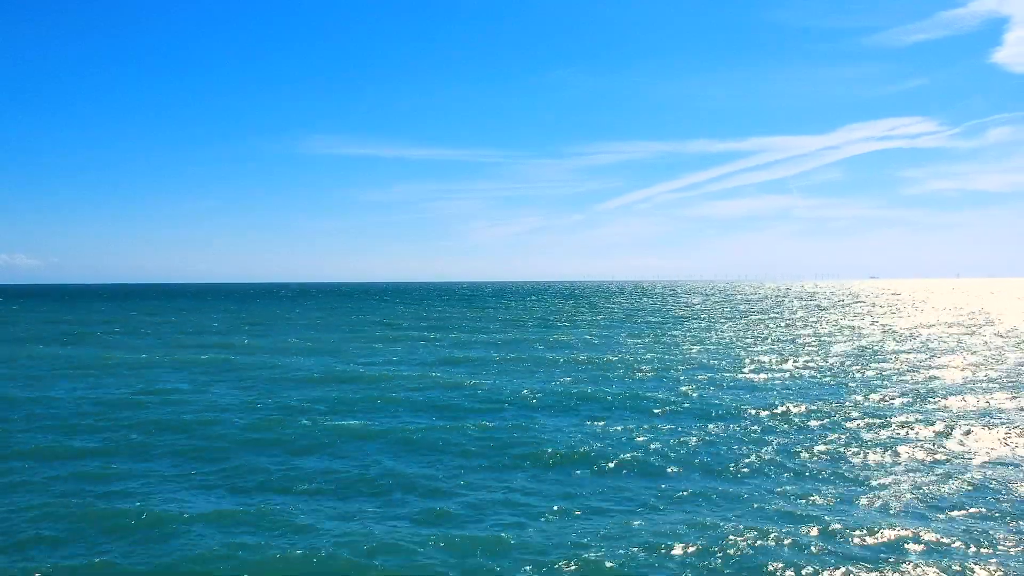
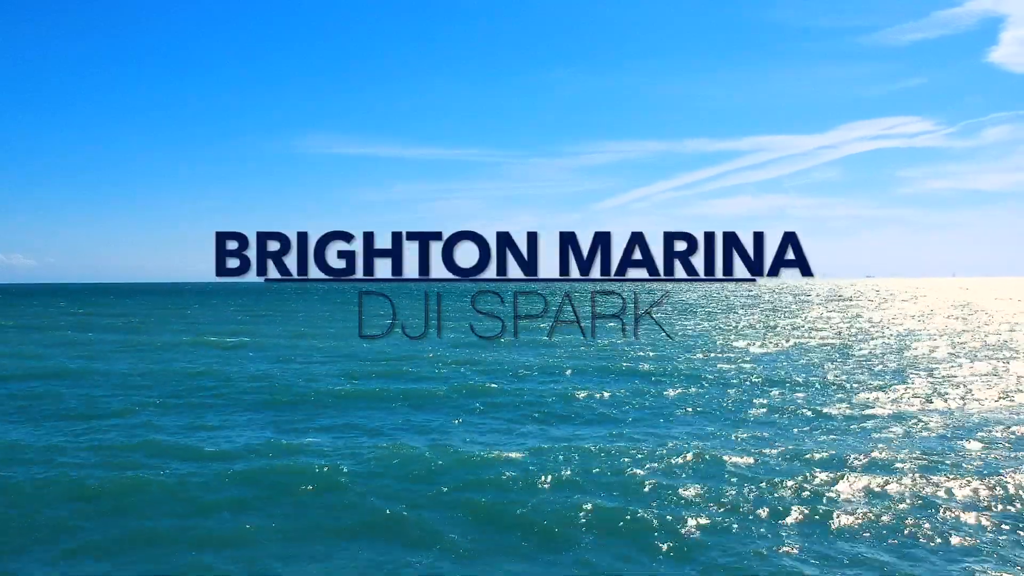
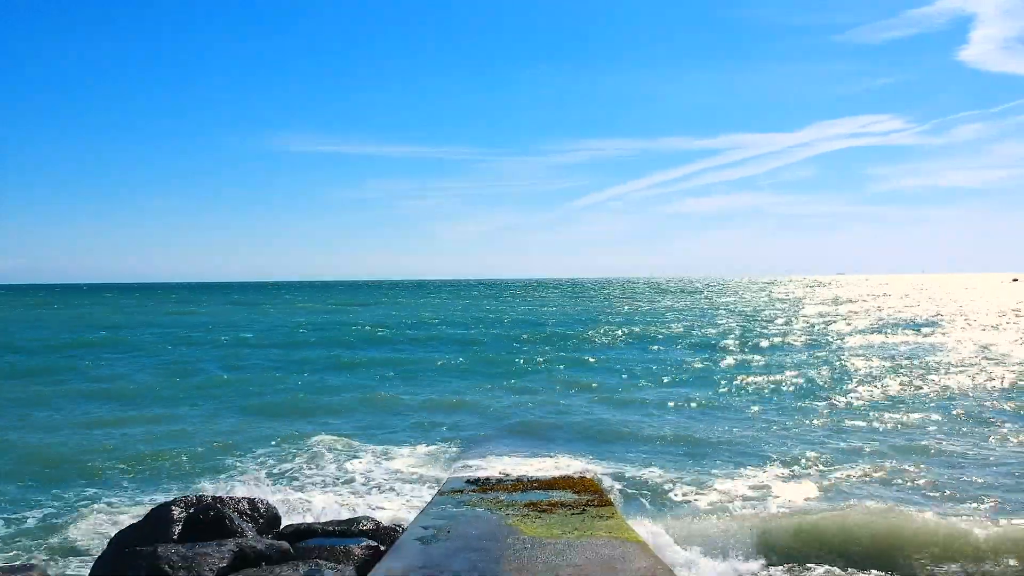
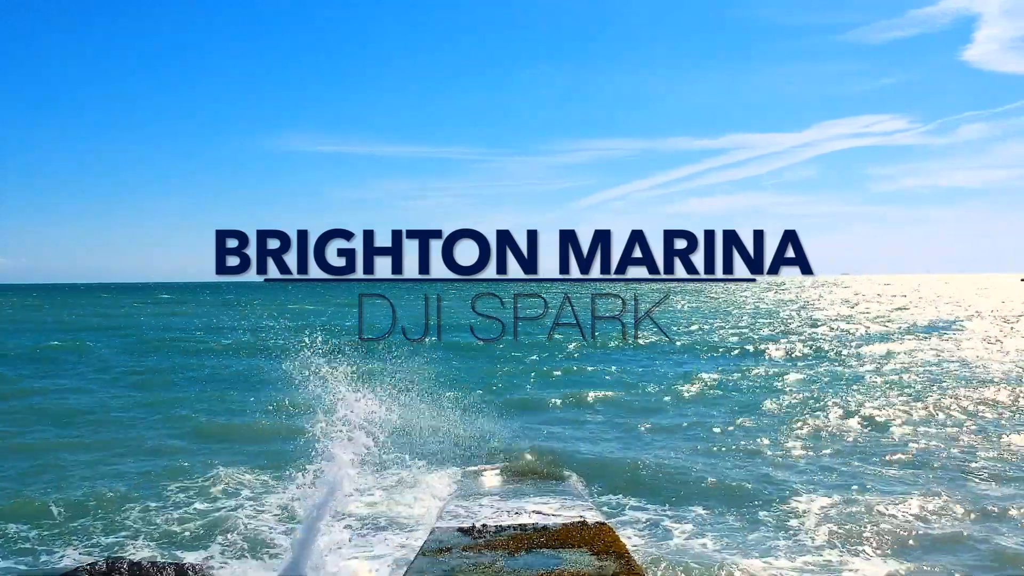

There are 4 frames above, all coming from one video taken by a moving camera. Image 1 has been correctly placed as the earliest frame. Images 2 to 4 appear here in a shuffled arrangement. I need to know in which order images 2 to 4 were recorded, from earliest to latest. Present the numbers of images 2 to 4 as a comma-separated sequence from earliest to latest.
2, 4, 3
